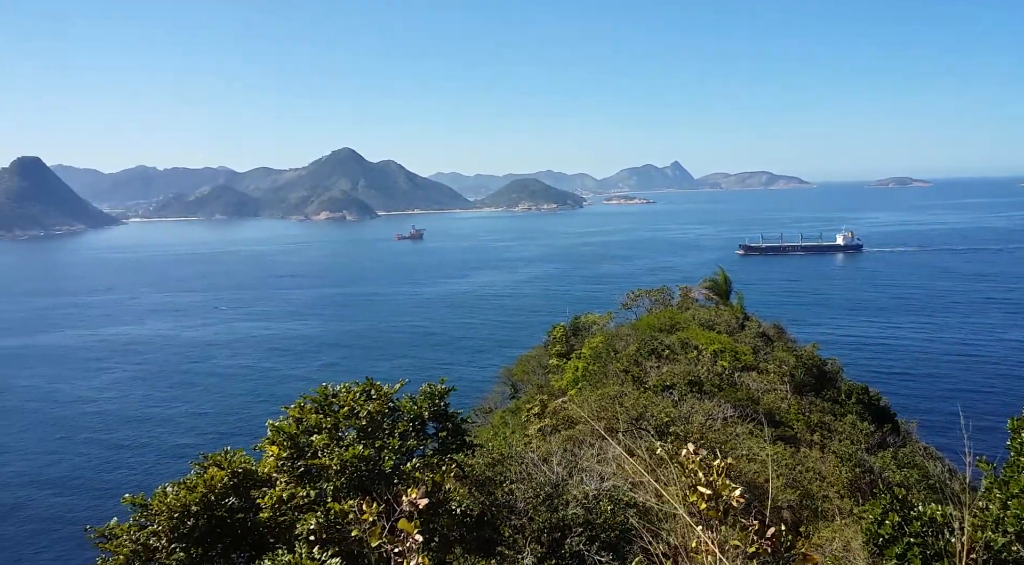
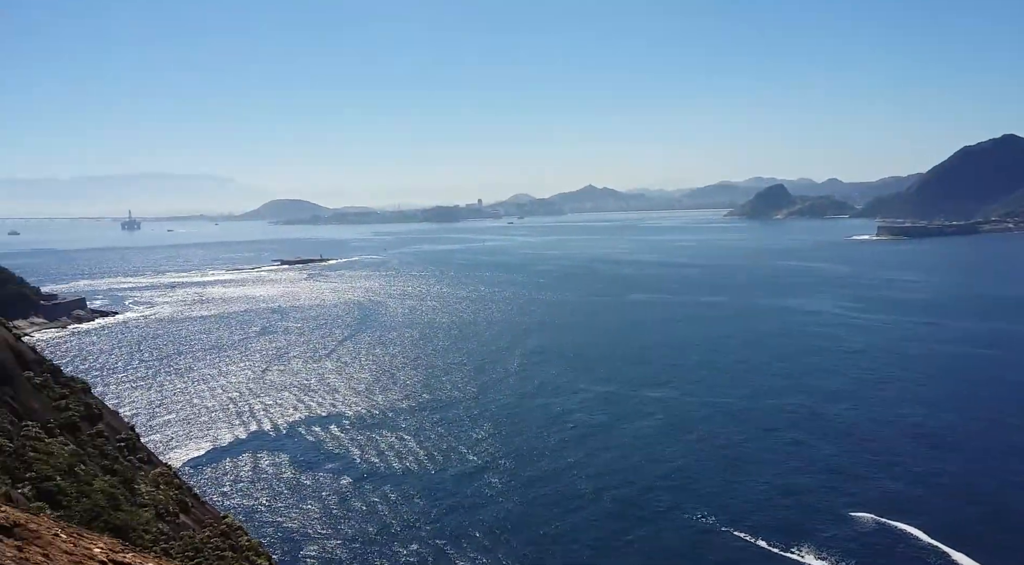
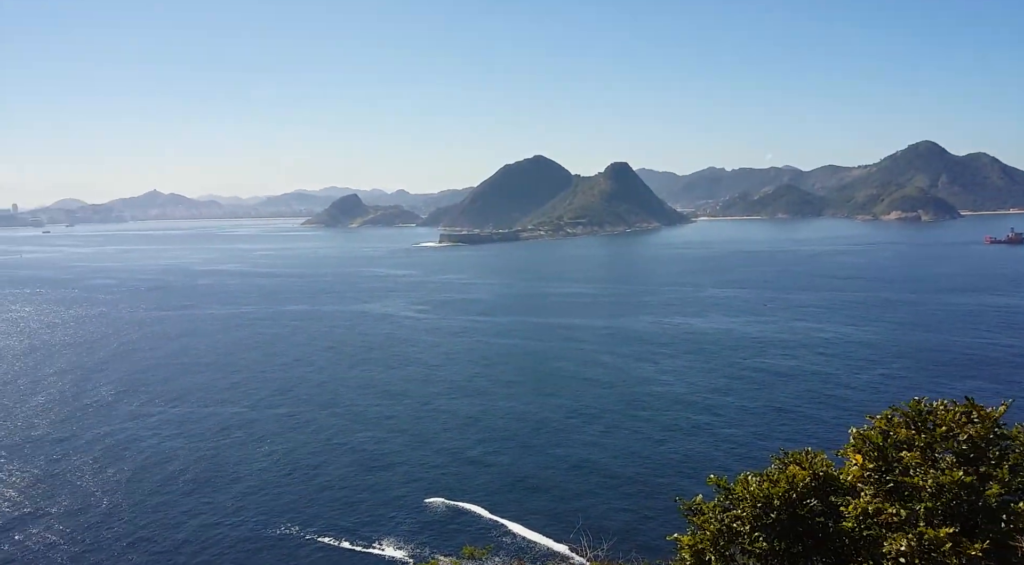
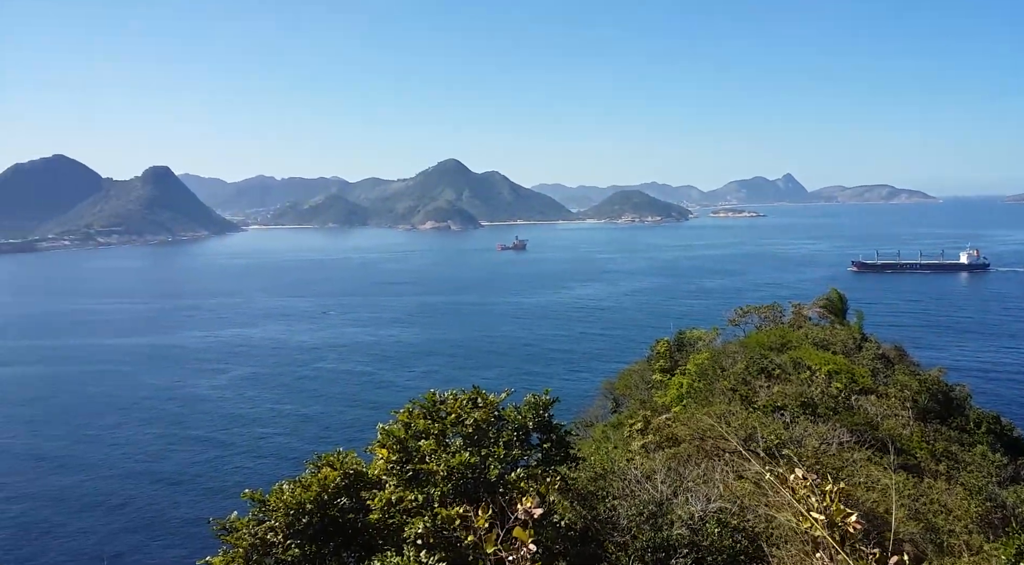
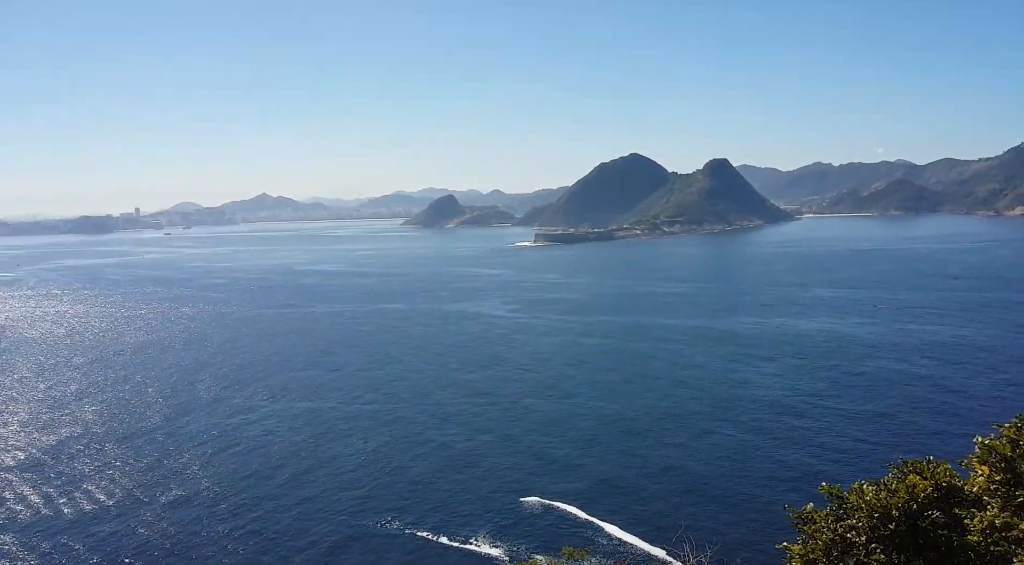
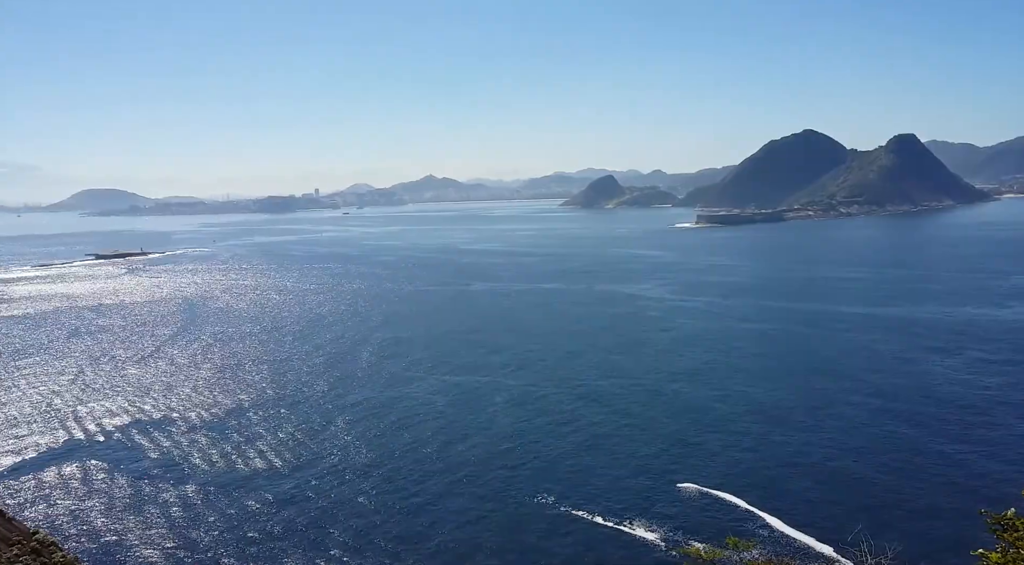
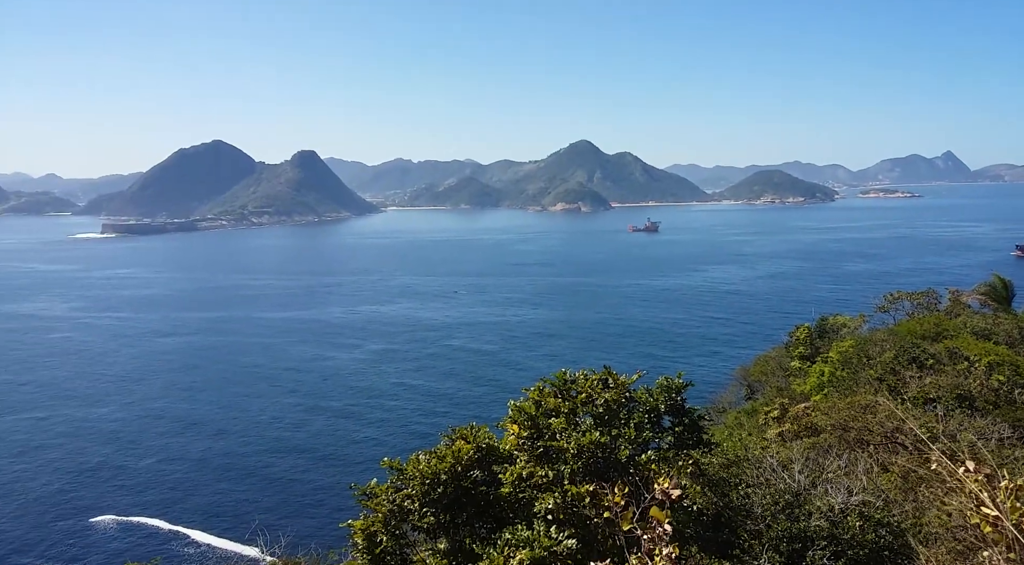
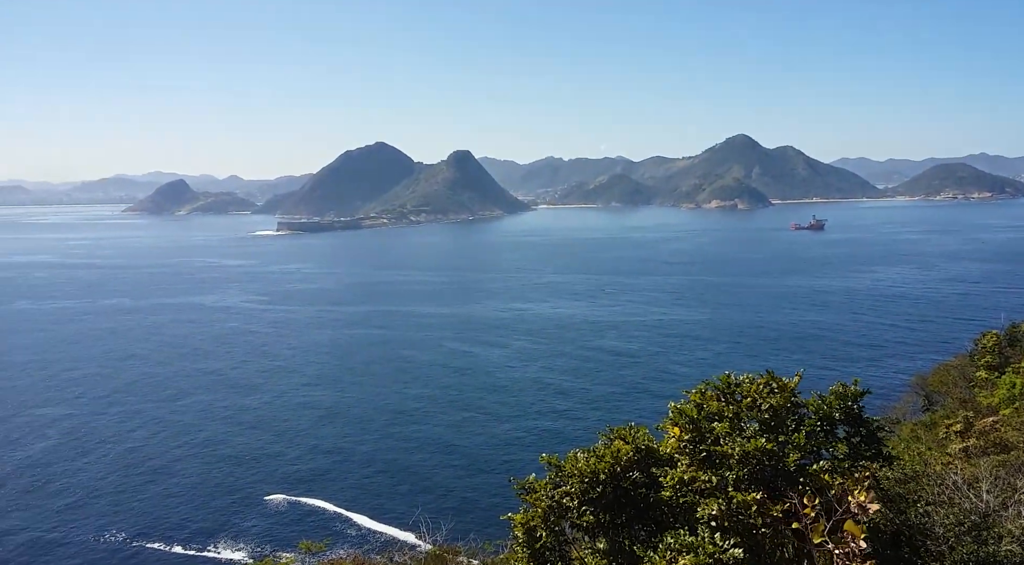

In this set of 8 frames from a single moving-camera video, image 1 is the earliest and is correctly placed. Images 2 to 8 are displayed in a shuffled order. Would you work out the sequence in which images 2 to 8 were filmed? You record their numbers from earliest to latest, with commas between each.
4, 7, 8, 3, 5, 6, 2
